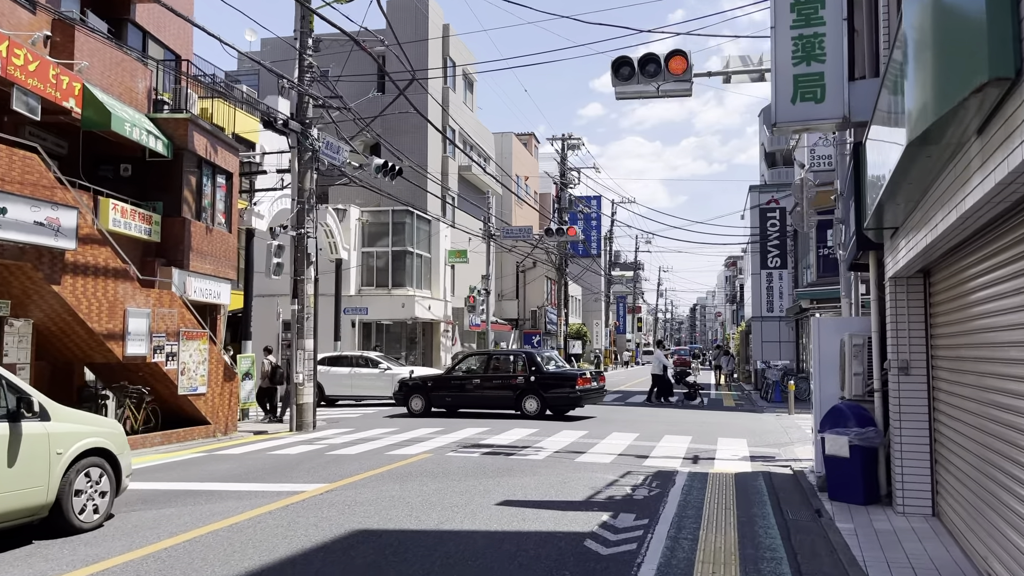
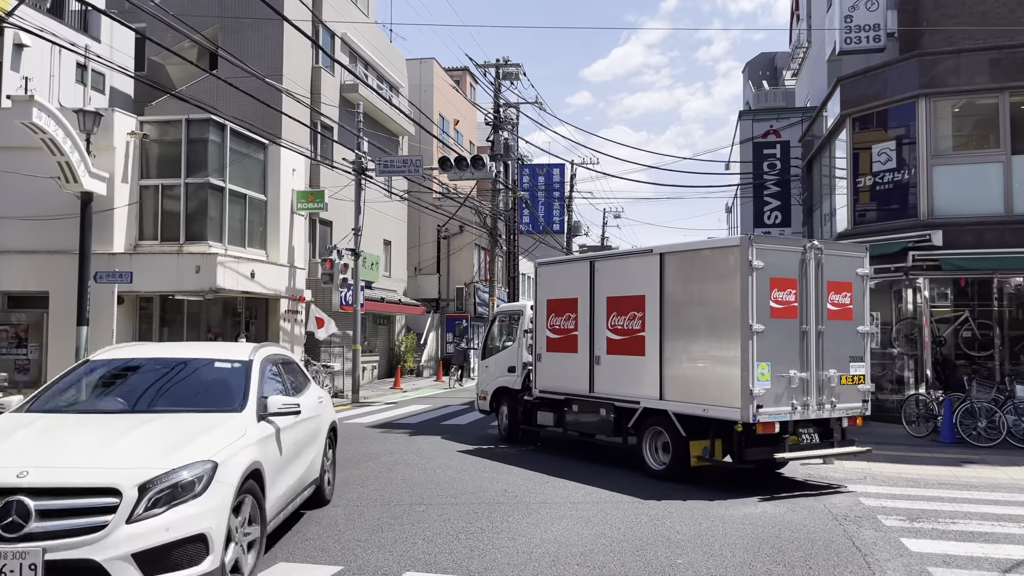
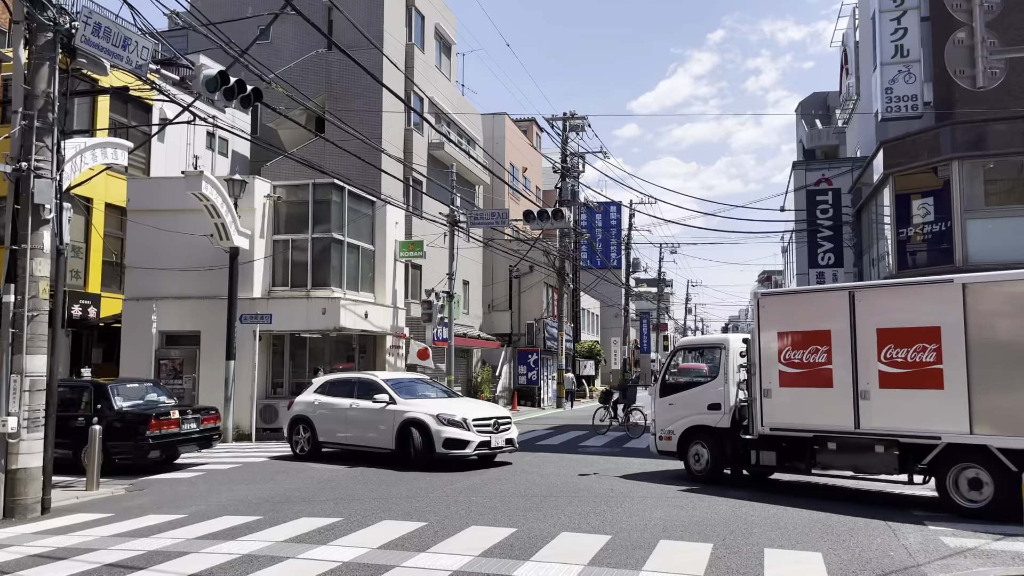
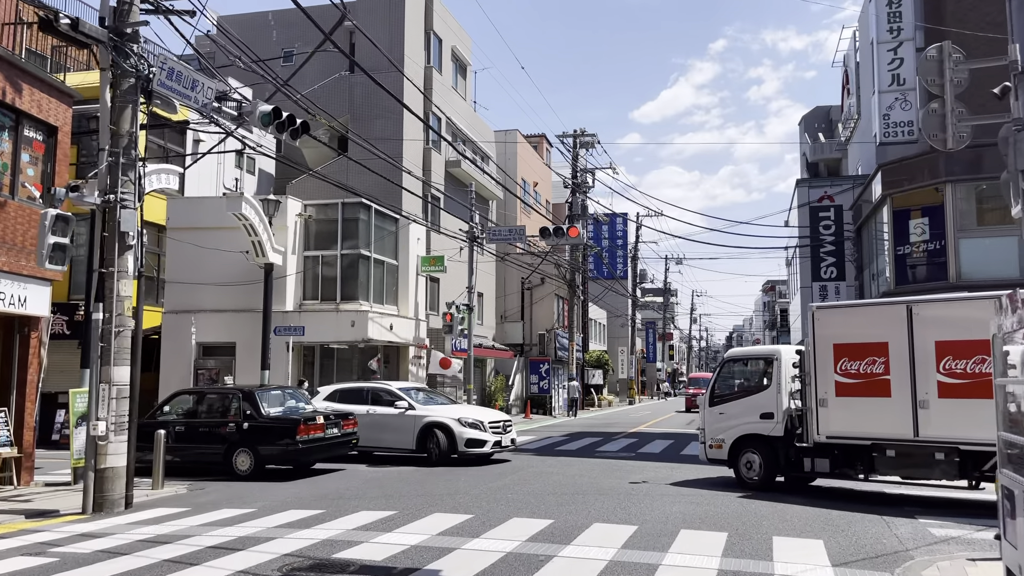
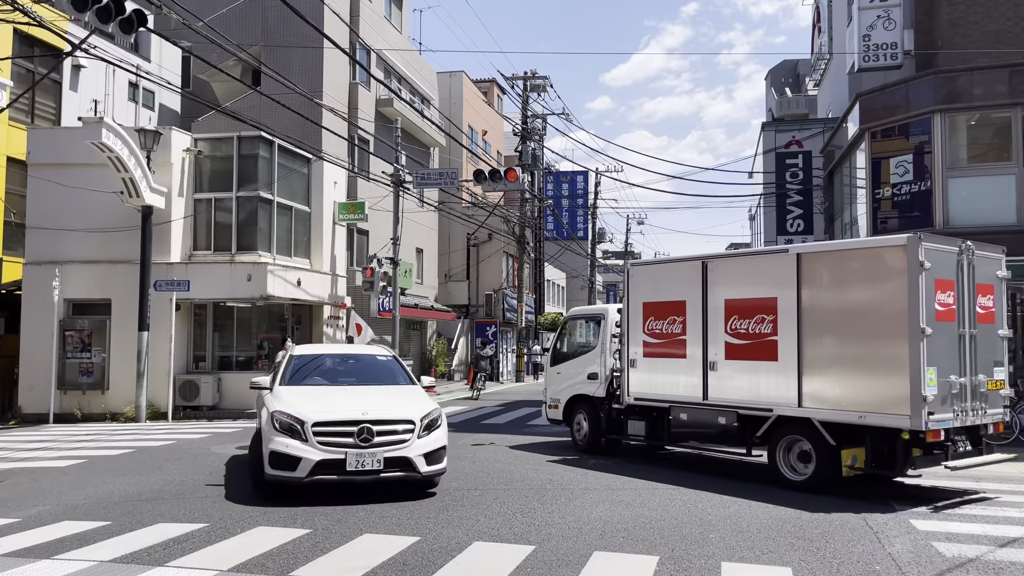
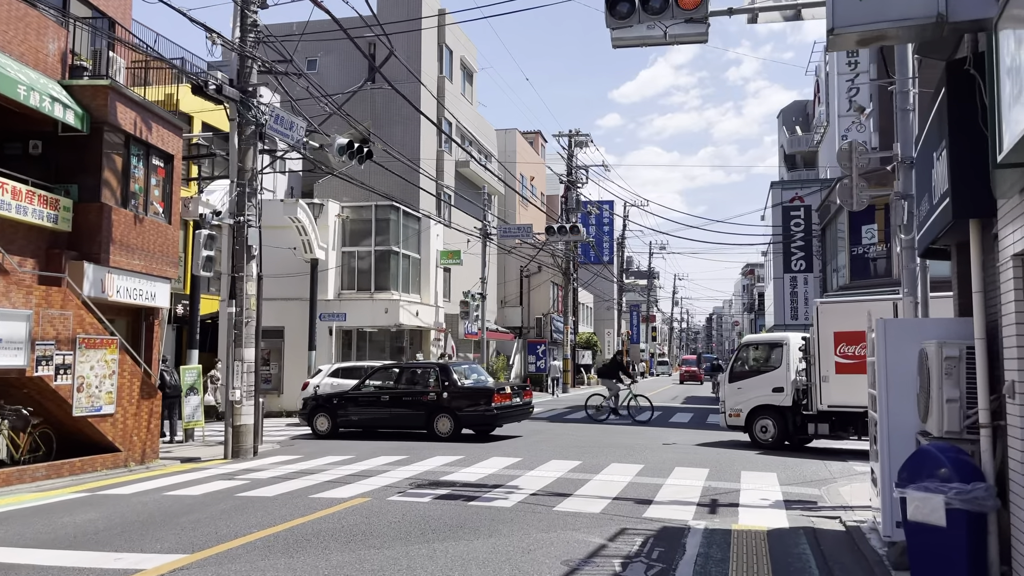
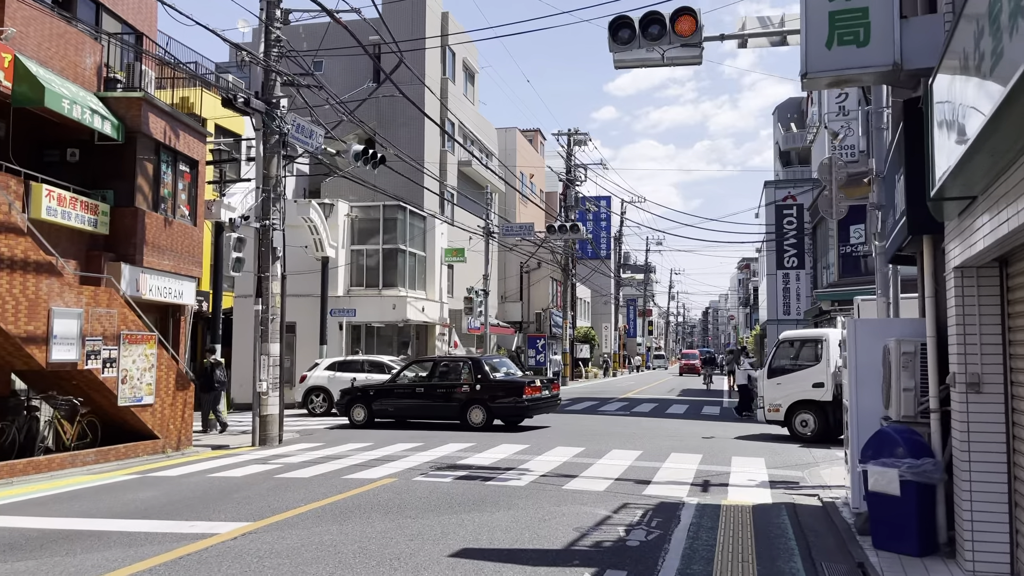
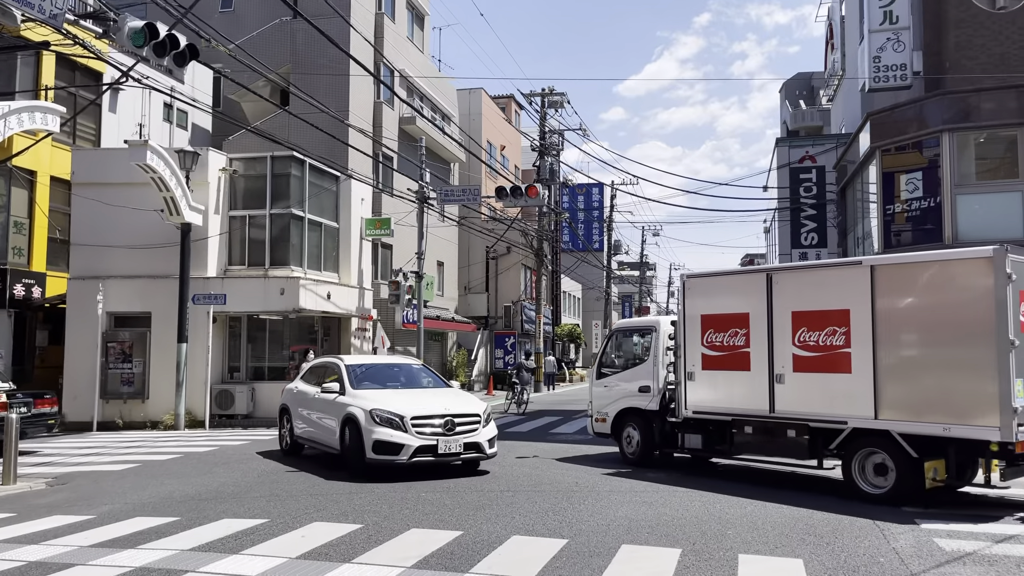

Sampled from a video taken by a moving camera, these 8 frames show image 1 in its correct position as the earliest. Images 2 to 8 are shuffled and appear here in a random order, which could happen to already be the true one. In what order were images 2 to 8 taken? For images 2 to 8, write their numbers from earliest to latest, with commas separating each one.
7, 6, 4, 3, 8, 5, 2
